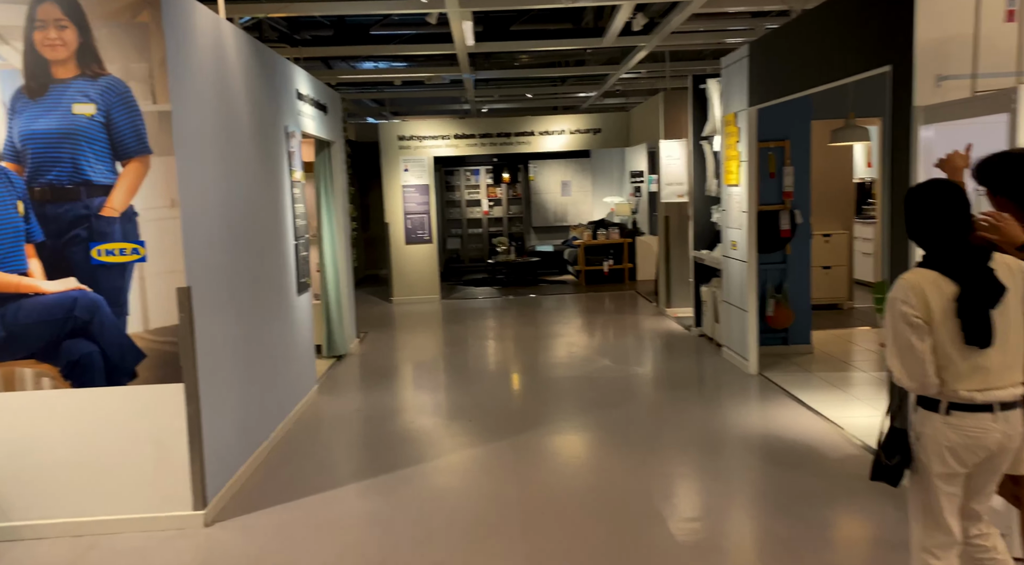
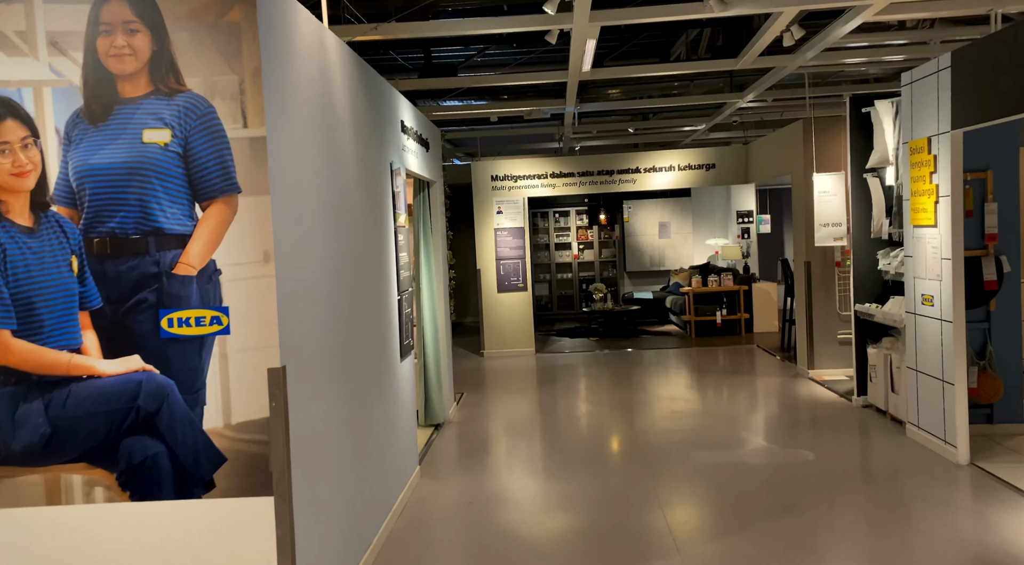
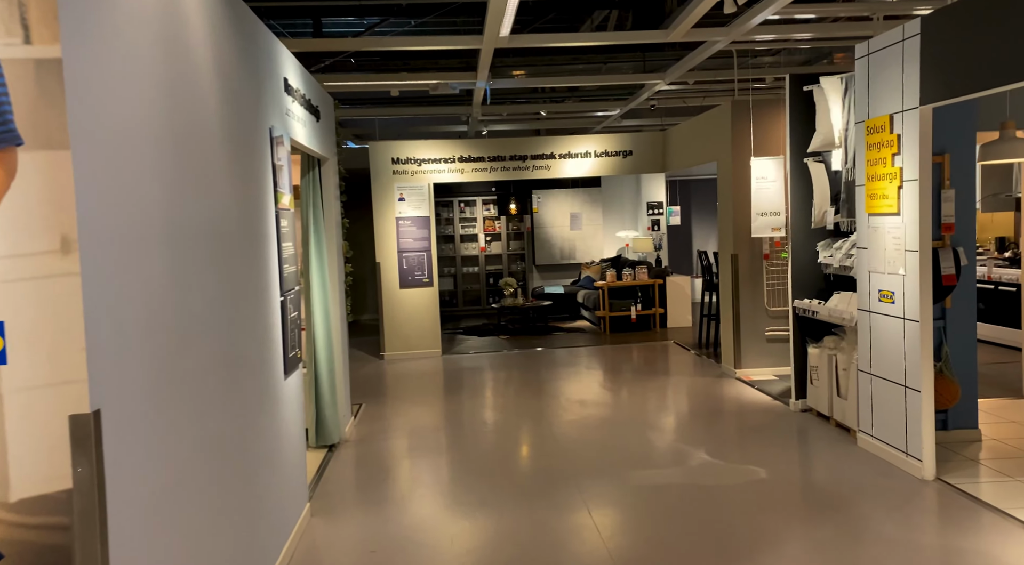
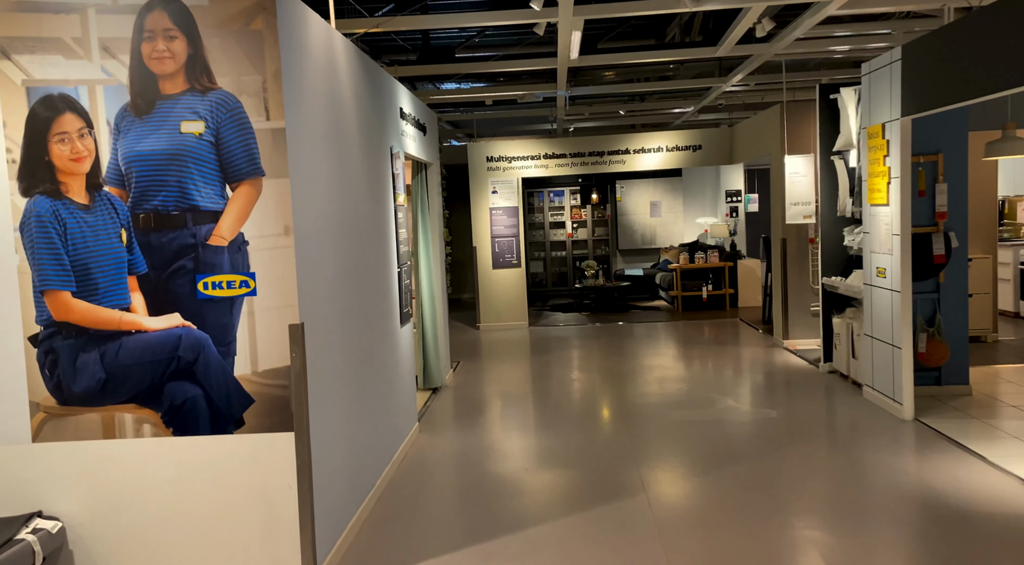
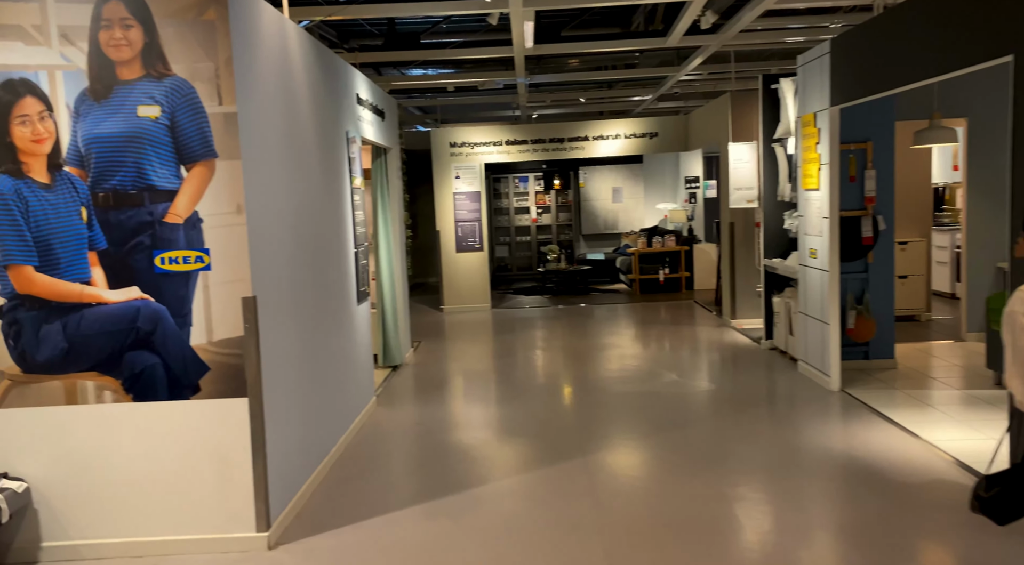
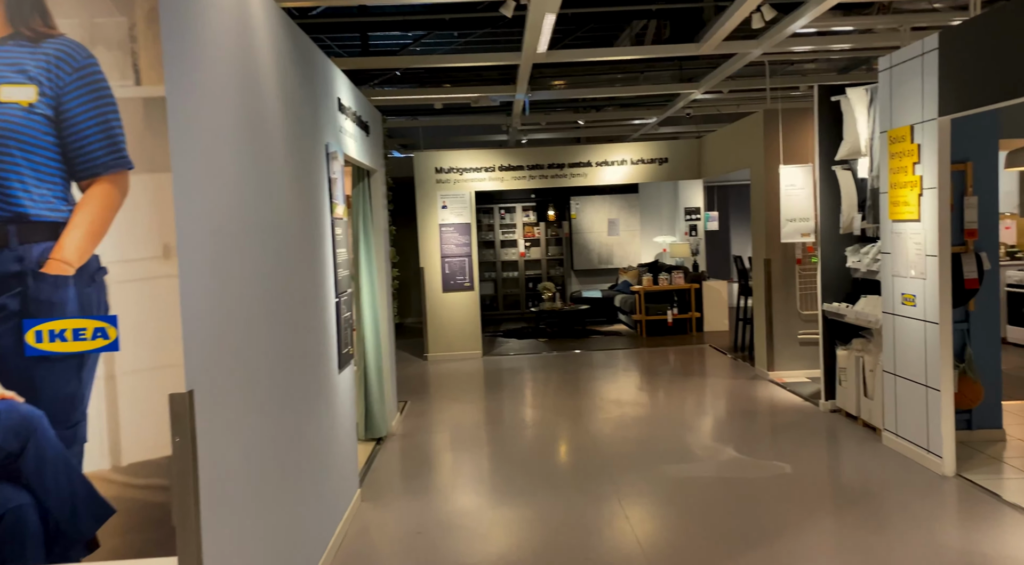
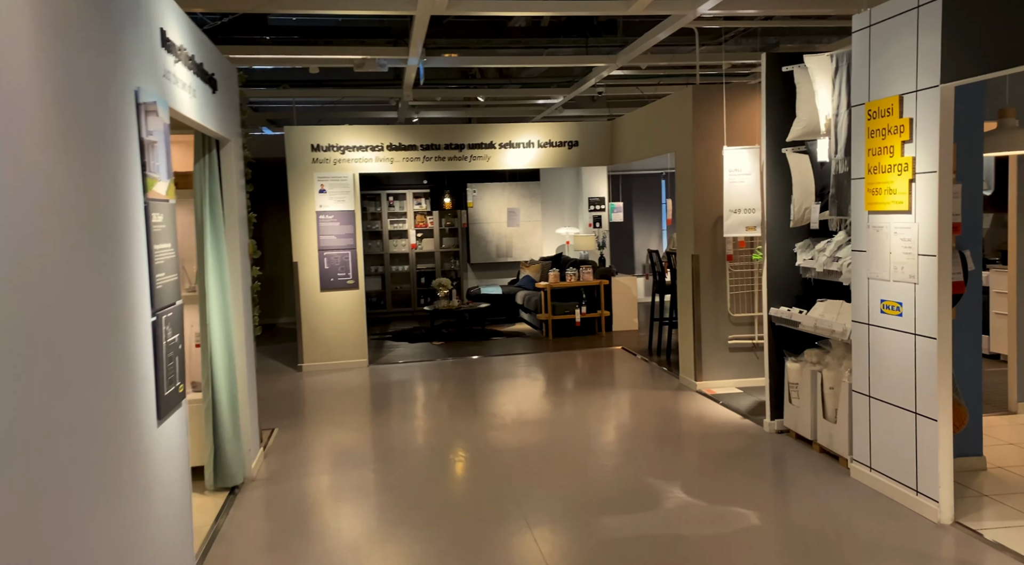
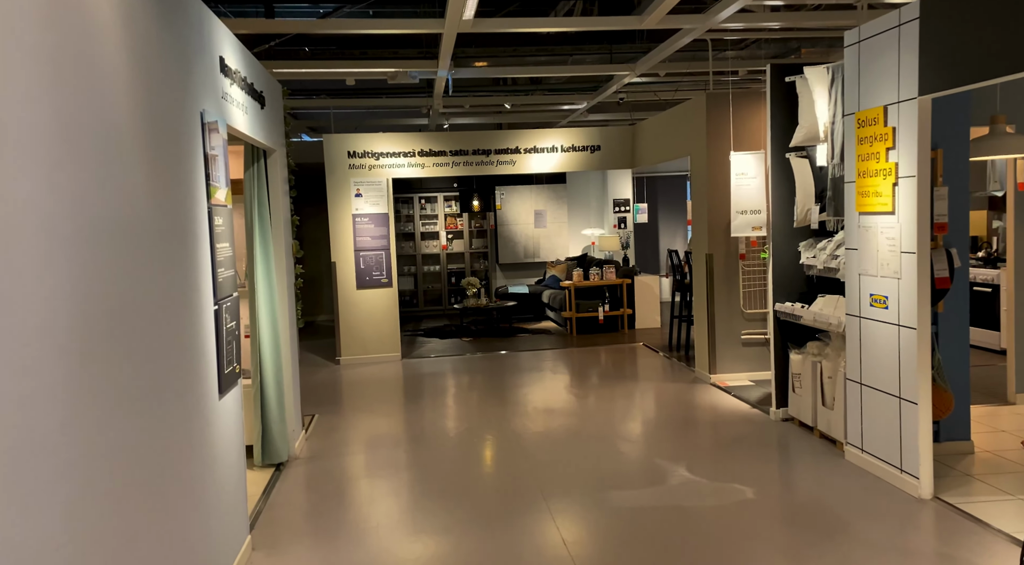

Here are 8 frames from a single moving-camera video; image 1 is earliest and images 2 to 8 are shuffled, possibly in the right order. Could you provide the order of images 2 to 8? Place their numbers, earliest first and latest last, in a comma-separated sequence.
5, 4, 2, 6, 3, 8, 7
